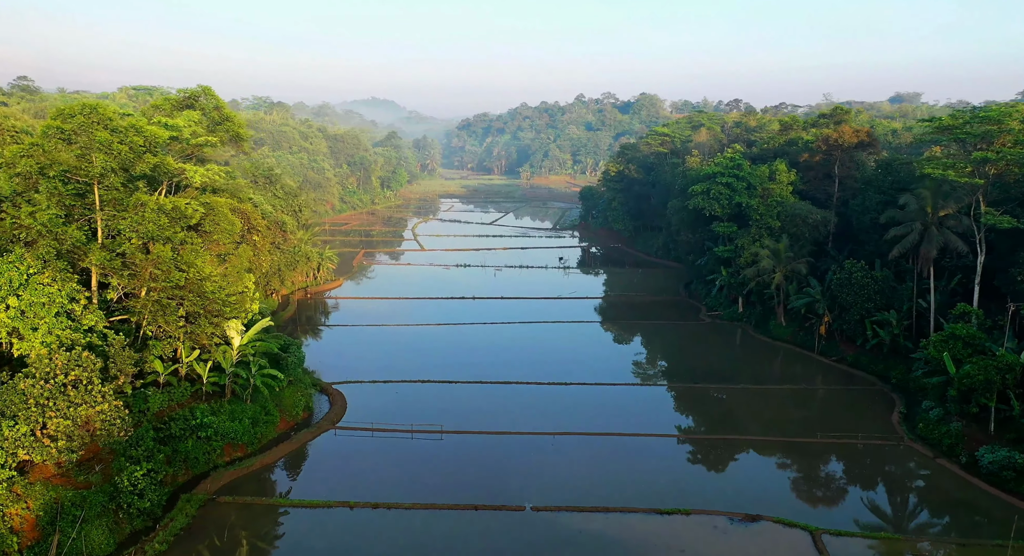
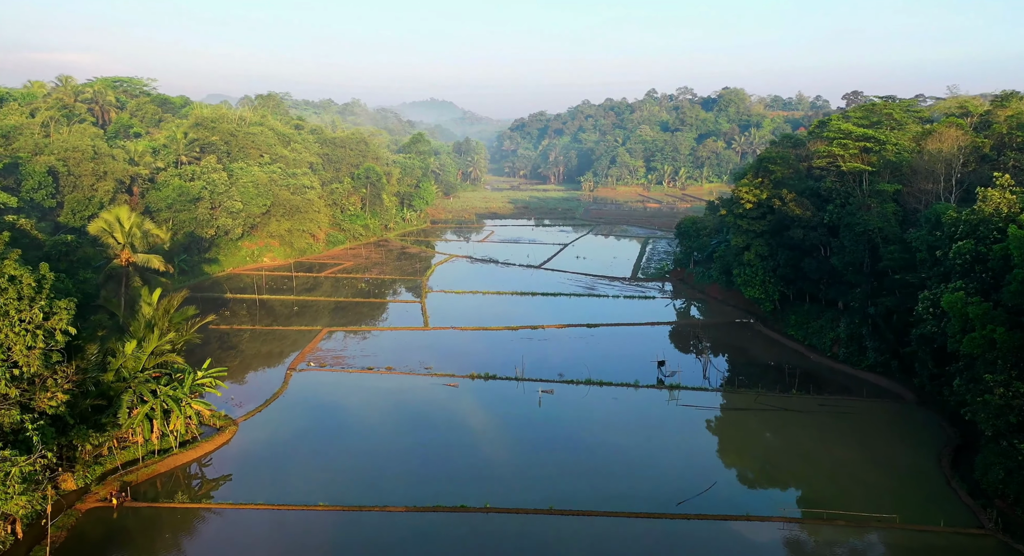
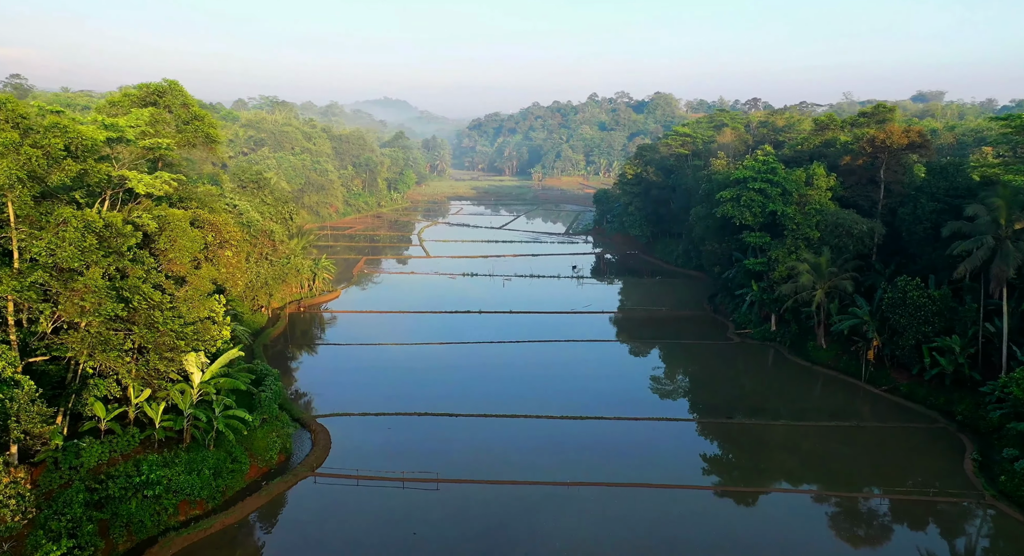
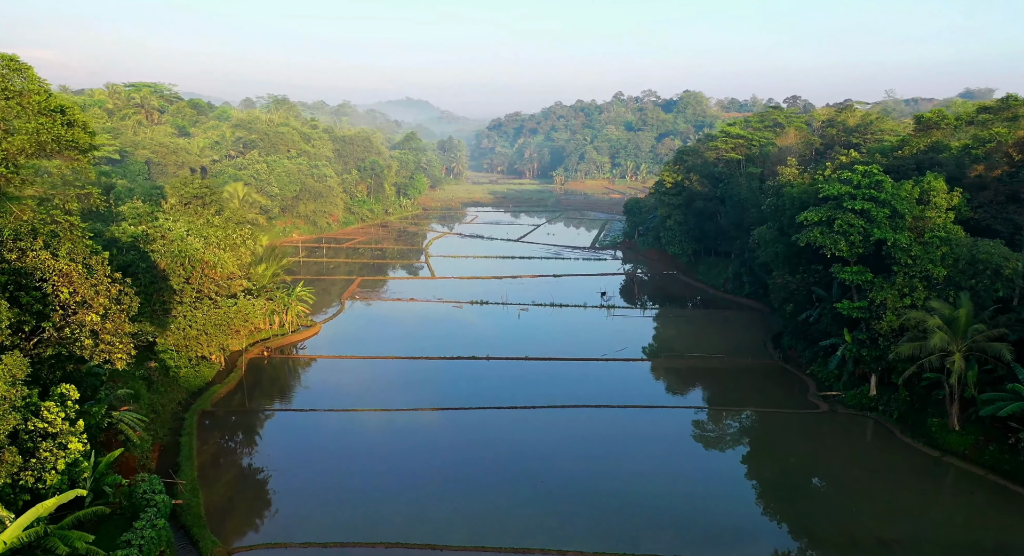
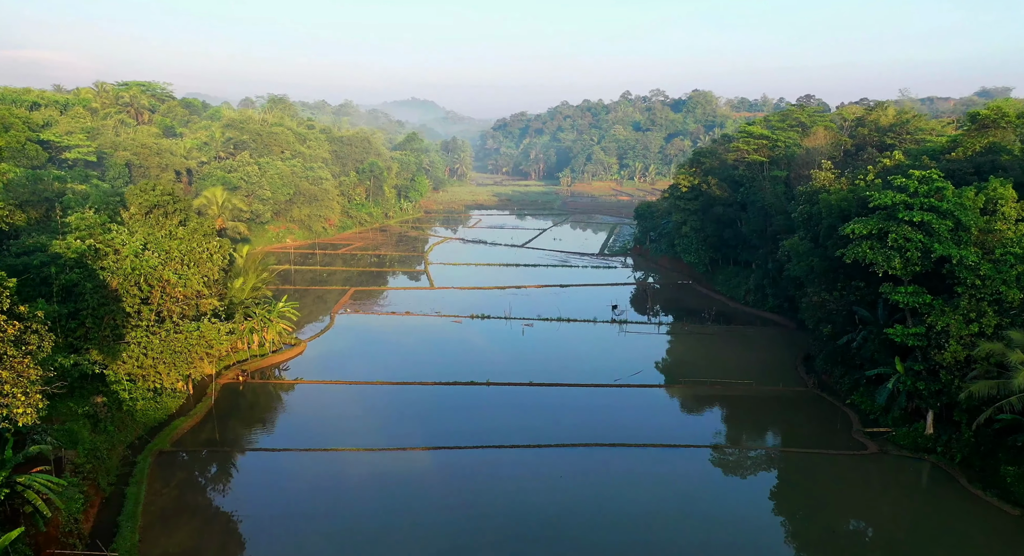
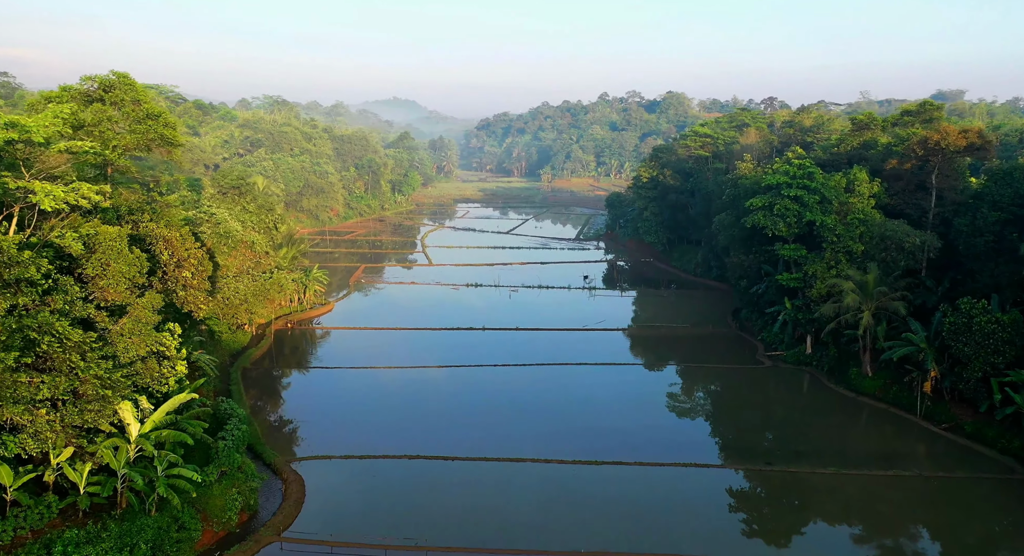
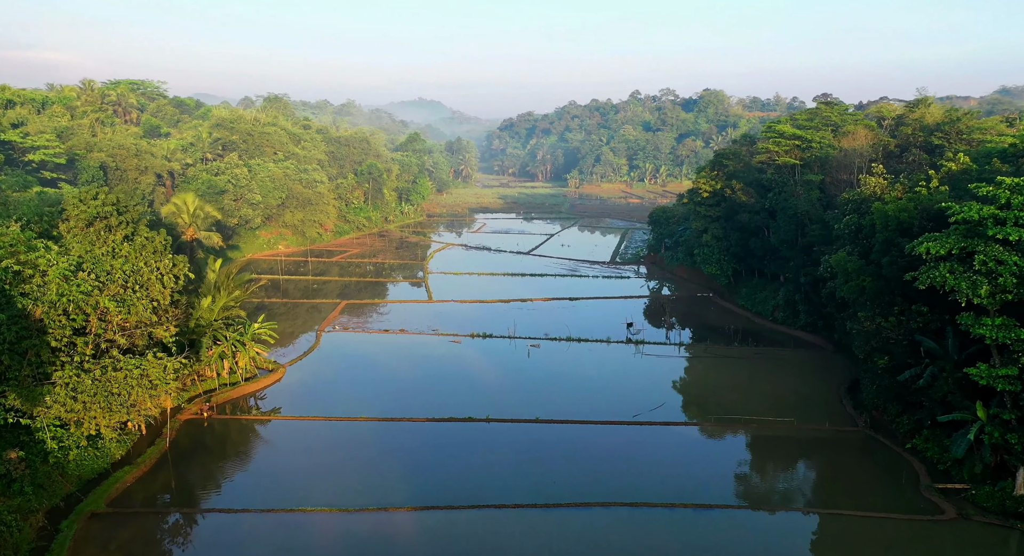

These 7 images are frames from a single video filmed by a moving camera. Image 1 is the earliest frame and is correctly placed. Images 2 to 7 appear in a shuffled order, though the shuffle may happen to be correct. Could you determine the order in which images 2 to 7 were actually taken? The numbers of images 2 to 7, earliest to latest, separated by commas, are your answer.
3, 6, 4, 5, 7, 2
